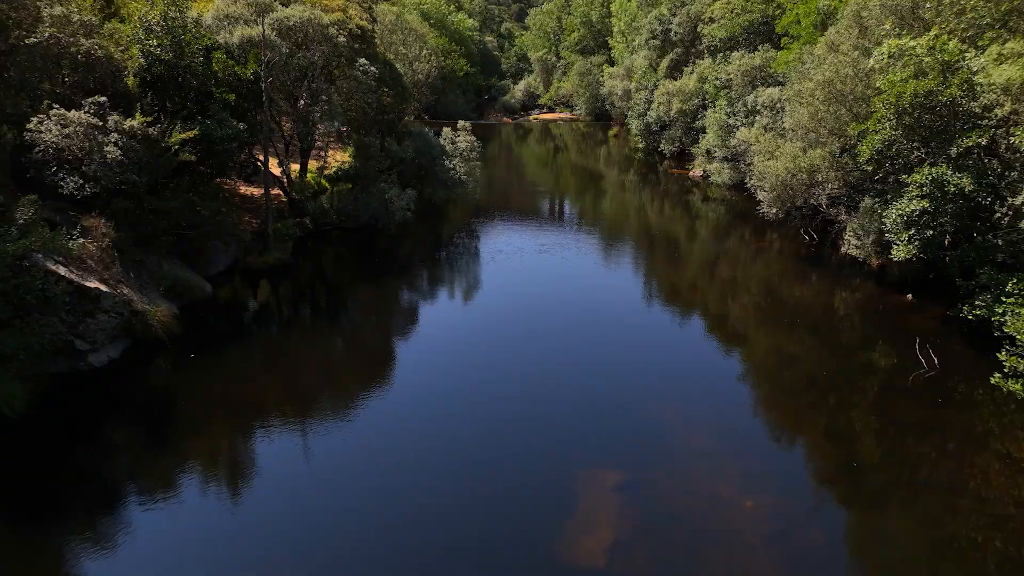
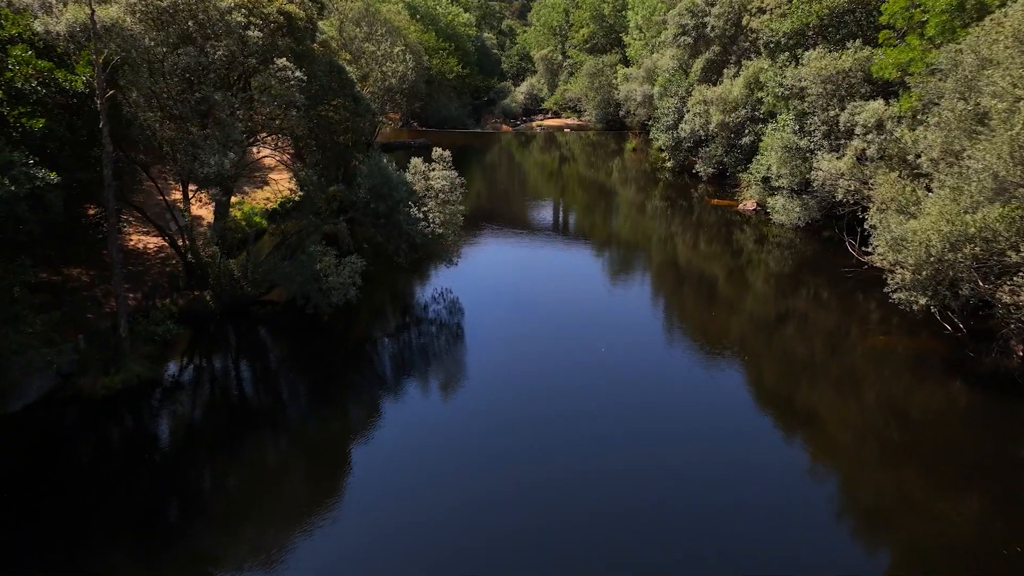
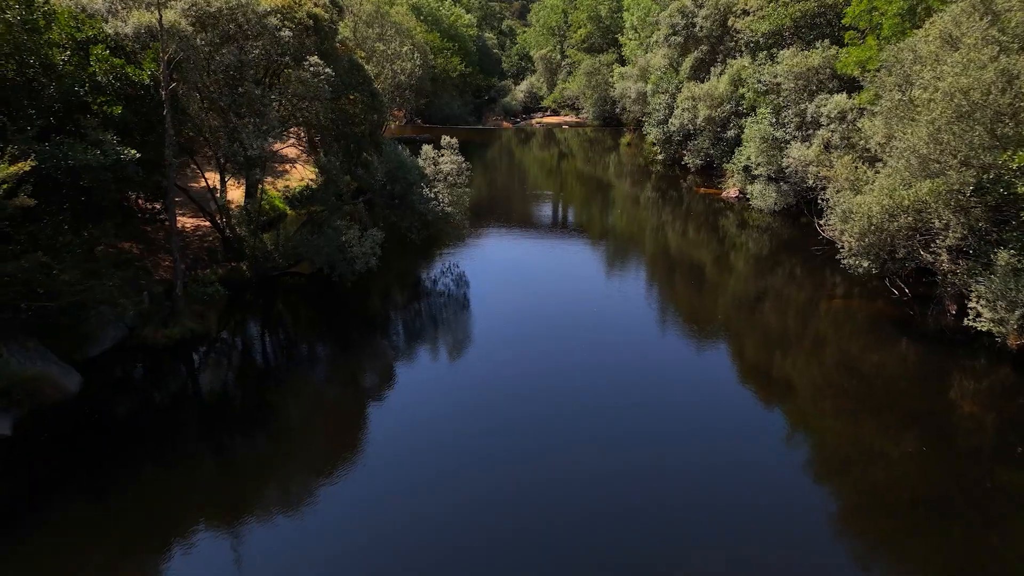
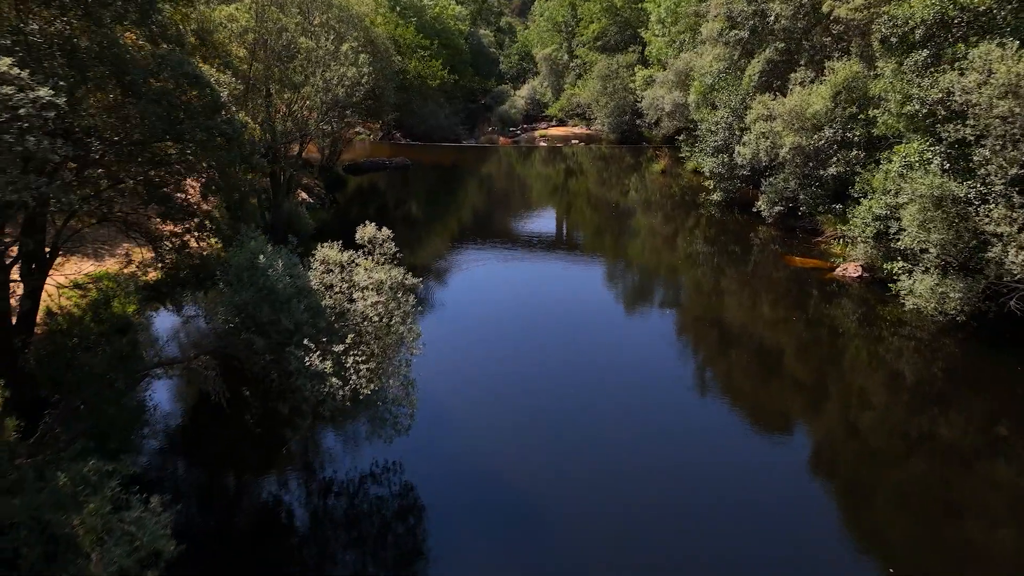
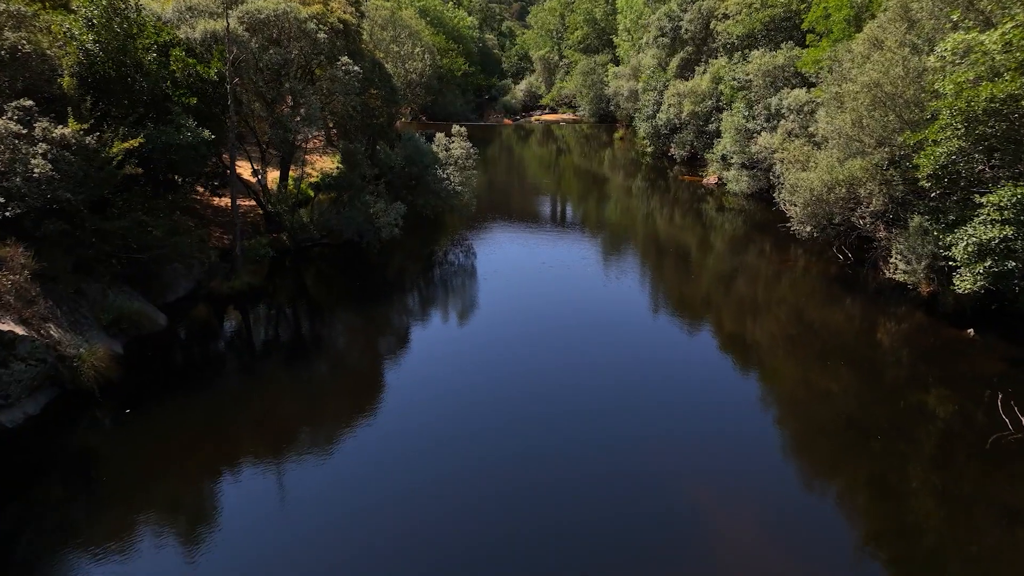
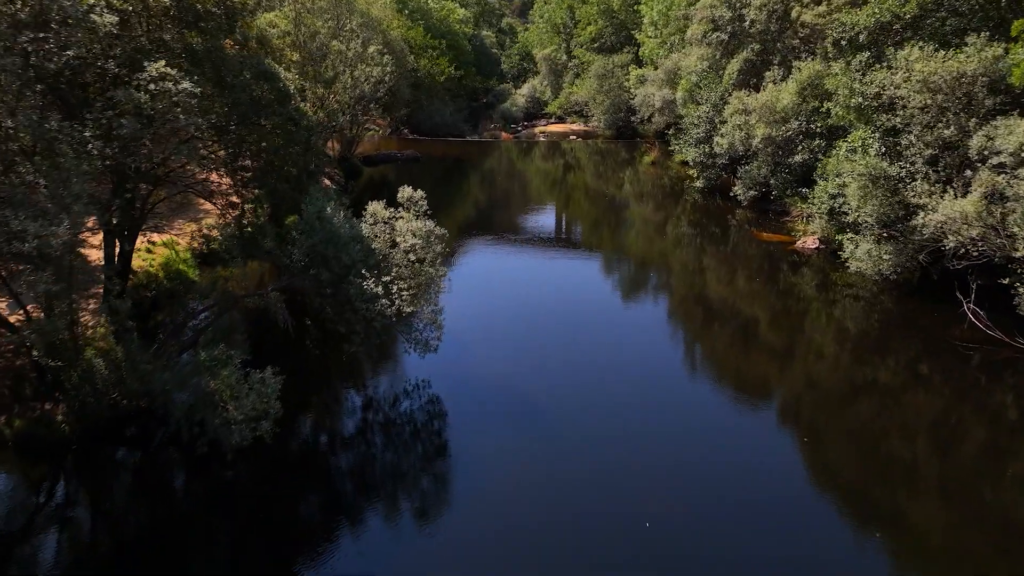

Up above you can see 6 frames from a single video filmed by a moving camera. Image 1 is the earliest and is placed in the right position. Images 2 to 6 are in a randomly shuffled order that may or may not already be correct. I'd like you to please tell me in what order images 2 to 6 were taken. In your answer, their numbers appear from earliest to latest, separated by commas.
5, 3, 2, 6, 4
